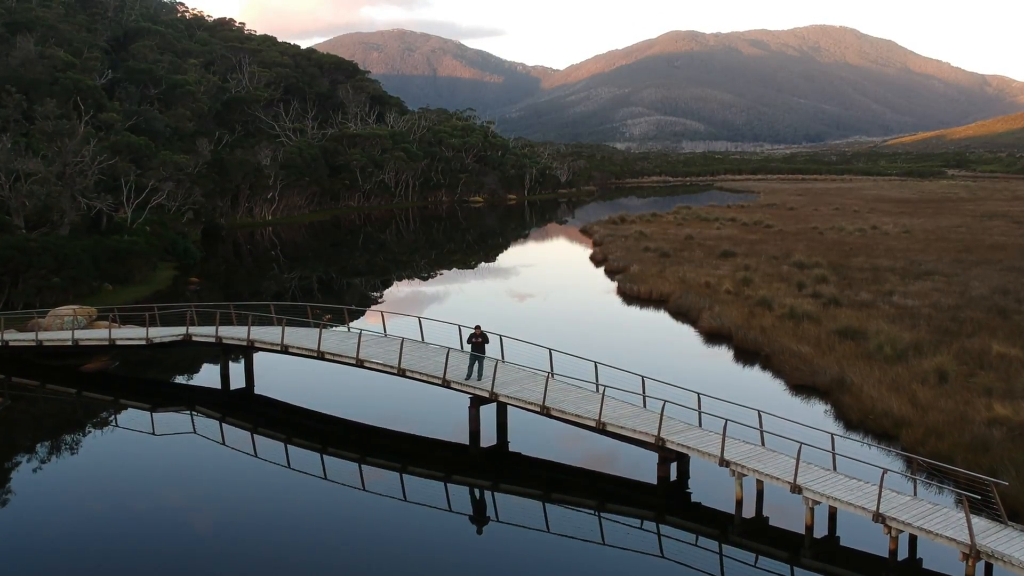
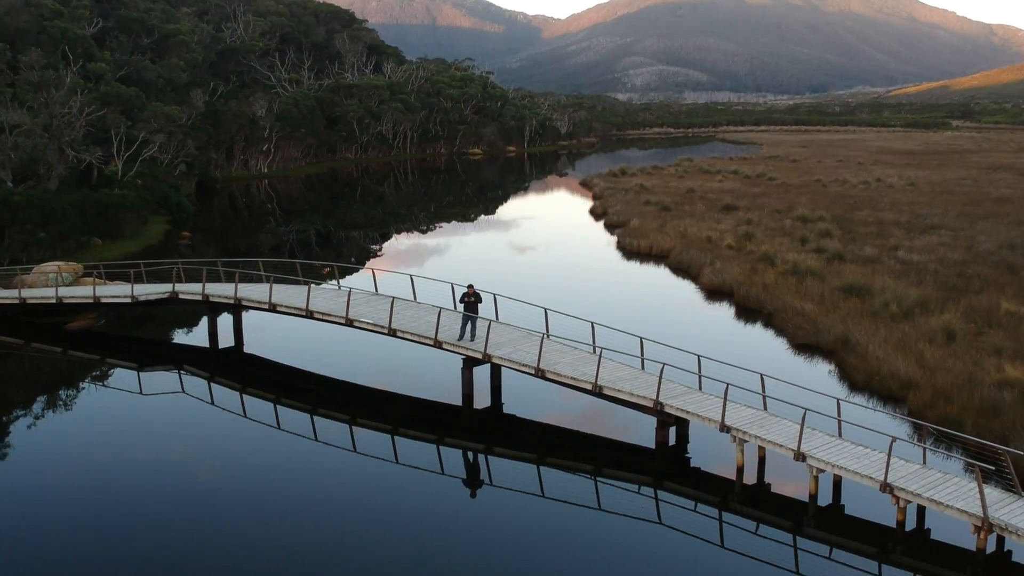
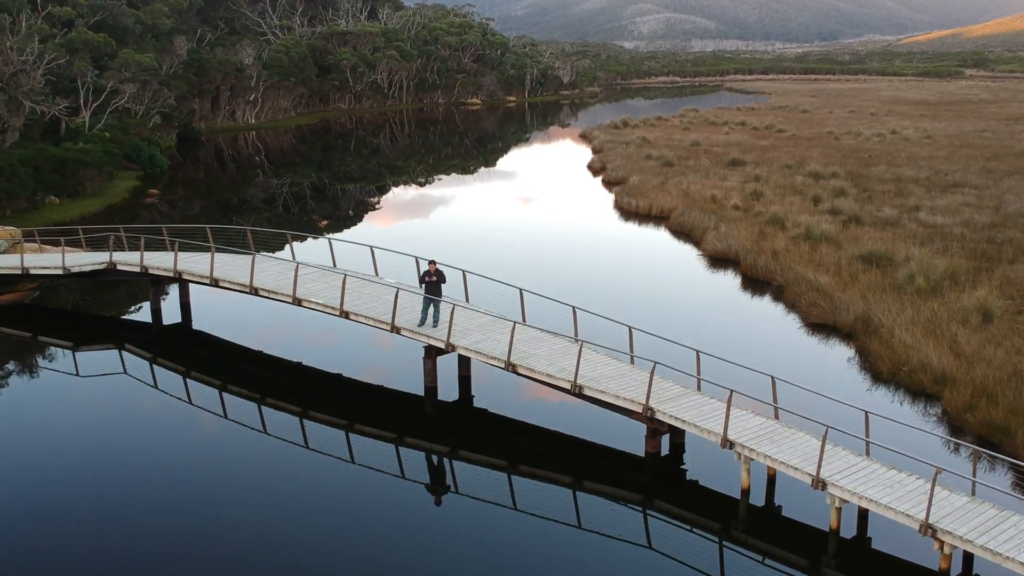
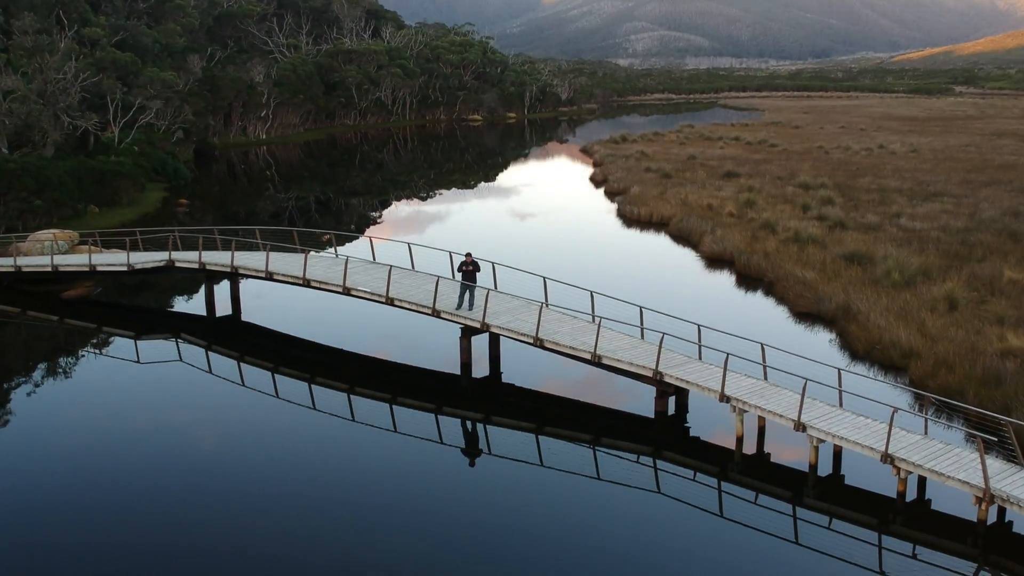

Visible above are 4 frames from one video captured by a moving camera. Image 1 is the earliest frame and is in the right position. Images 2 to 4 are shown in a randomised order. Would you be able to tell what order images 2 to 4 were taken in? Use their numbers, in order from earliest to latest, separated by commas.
2, 4, 3
